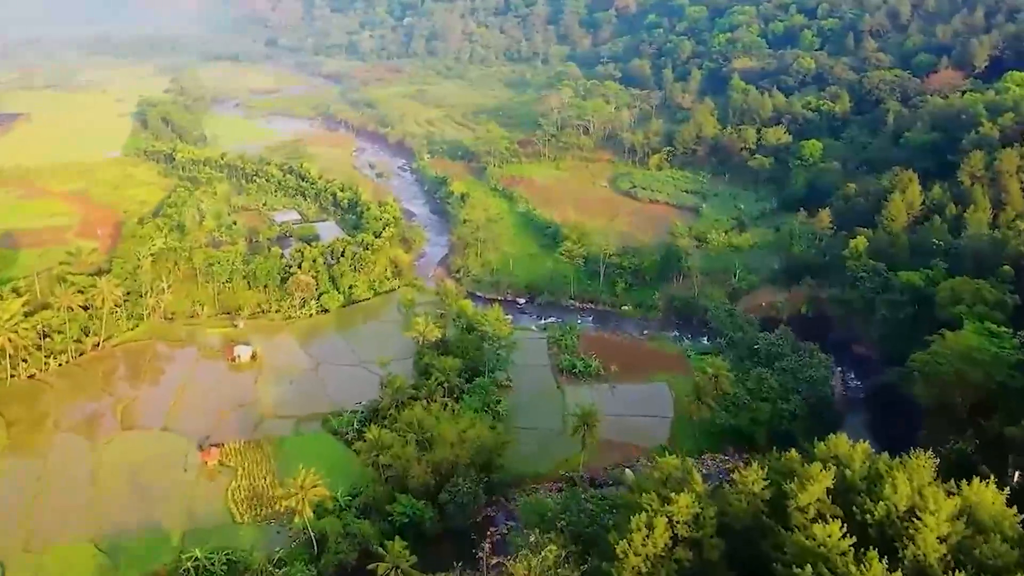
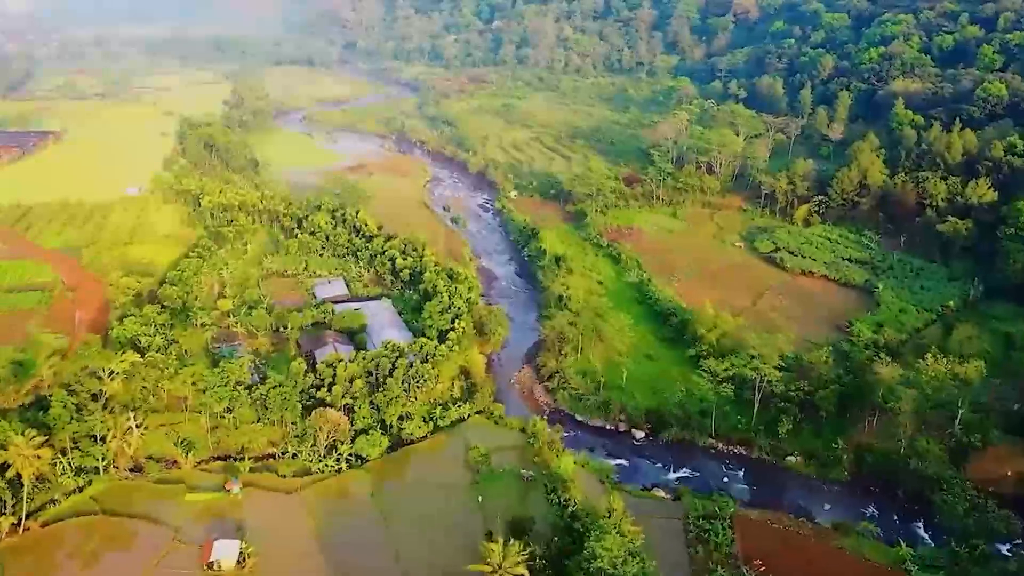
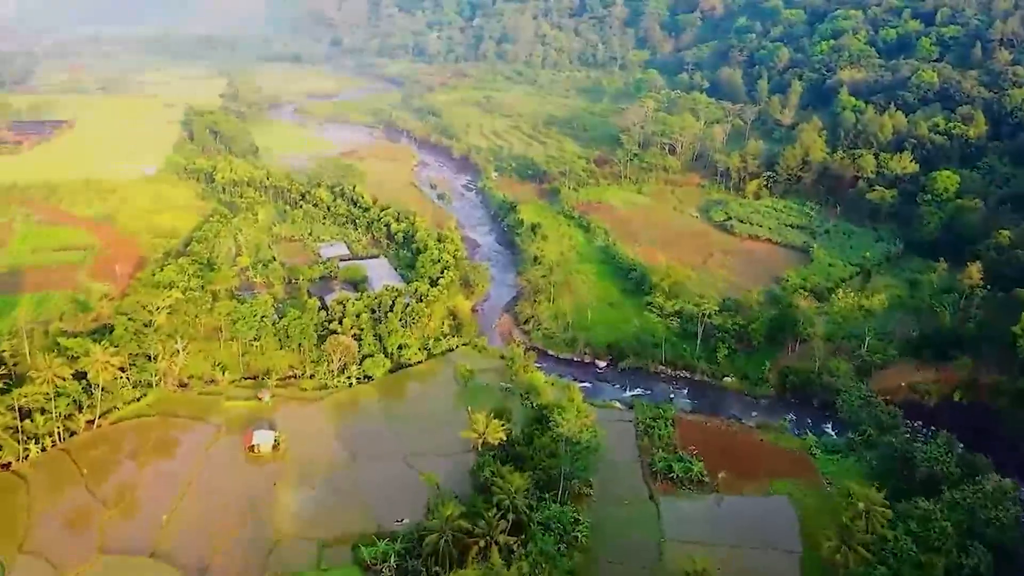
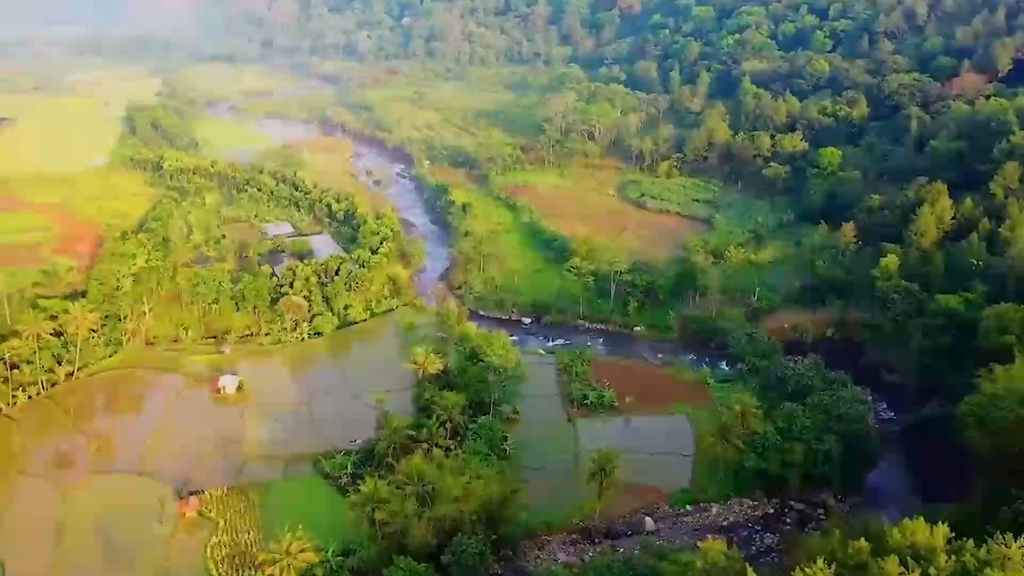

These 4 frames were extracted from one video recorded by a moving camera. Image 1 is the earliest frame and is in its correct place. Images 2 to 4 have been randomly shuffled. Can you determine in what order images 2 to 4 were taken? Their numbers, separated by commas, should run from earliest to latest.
4, 3, 2
